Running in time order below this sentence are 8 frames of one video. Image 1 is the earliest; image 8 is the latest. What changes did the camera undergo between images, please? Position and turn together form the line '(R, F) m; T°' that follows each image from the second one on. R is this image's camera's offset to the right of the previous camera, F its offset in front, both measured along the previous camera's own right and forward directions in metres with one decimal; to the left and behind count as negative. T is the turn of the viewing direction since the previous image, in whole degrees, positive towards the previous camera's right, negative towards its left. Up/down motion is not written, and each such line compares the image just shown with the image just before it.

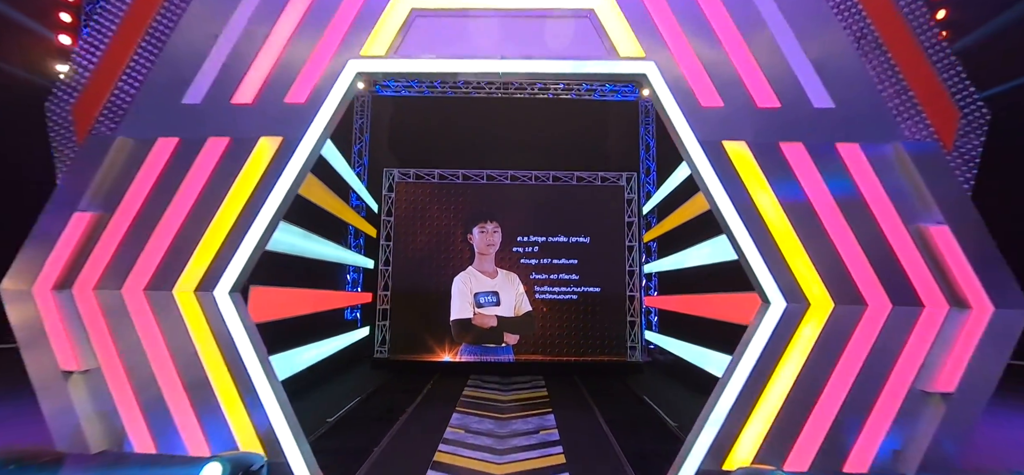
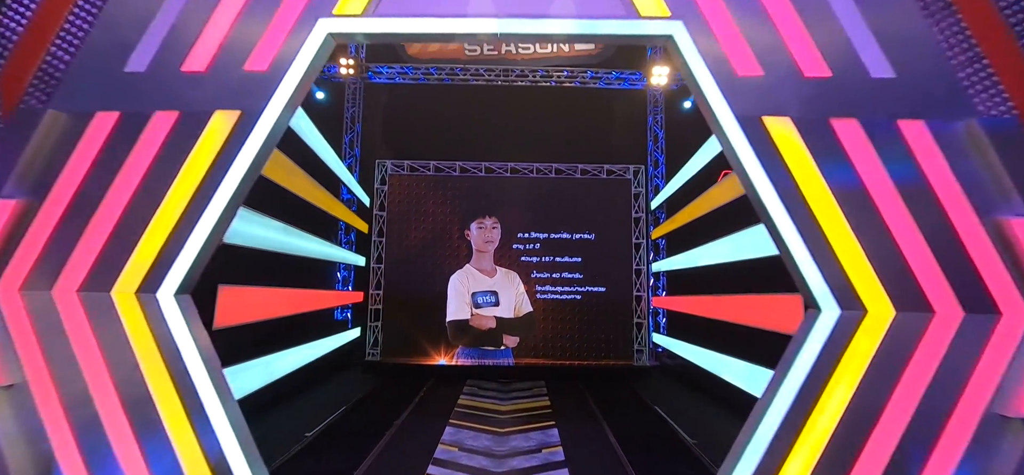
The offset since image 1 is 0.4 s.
(0.0, +0.4) m; 0°
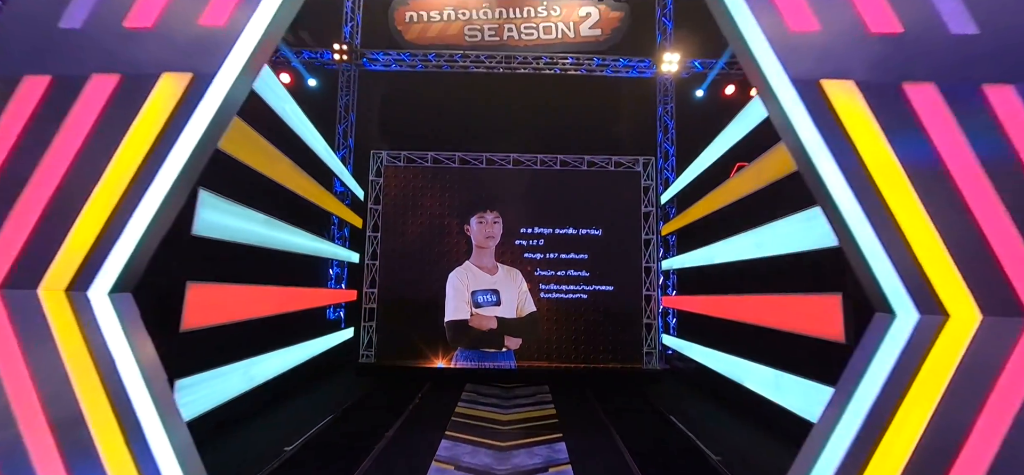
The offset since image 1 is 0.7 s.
(0.0, +0.4) m; 0°
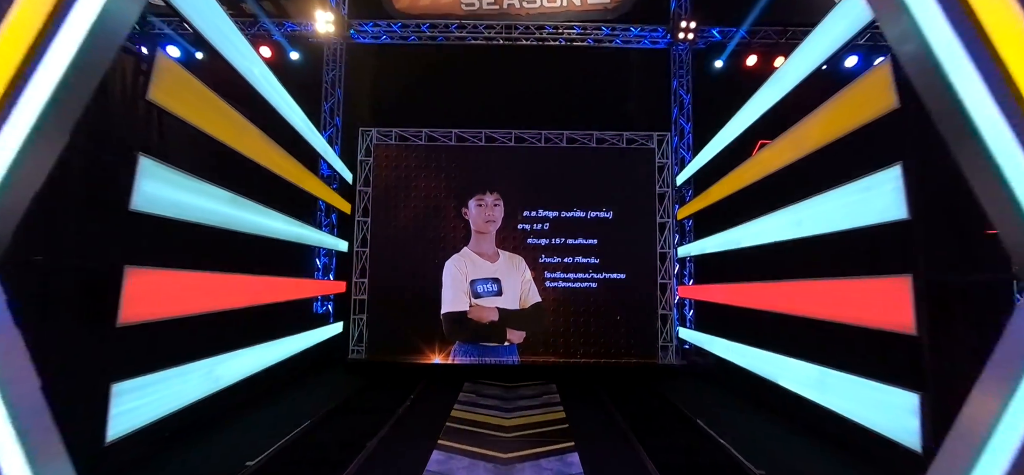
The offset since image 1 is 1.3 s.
(0.0, +0.5) m; 0°
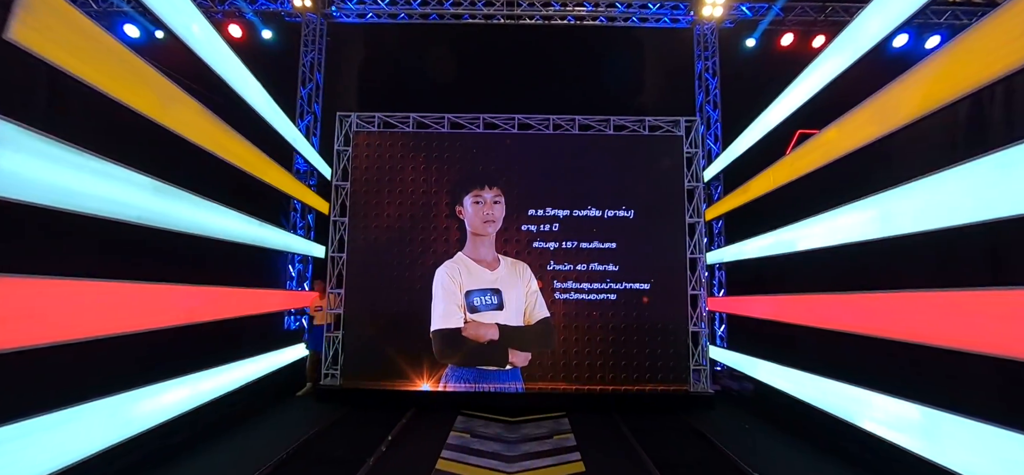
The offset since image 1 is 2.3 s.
(0.0, +0.8) m; 0°
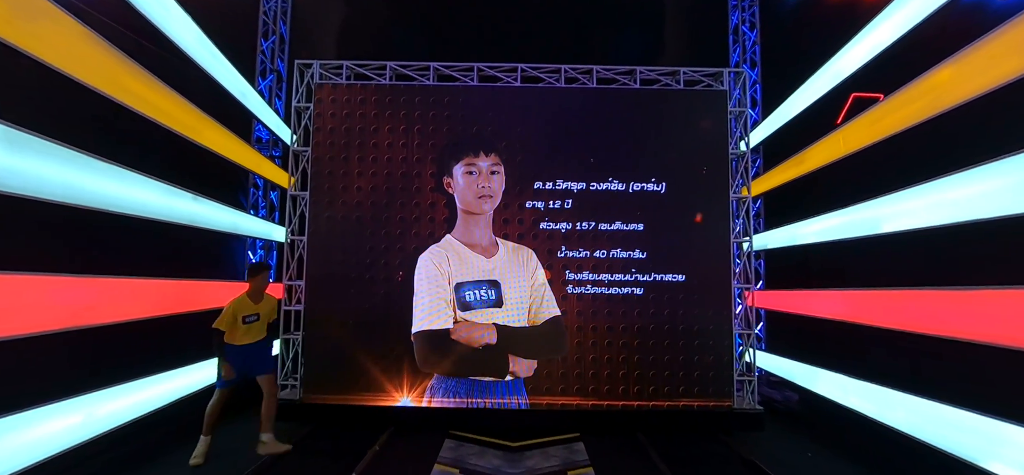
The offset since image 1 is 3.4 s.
(0.0, +0.9) m; 0°
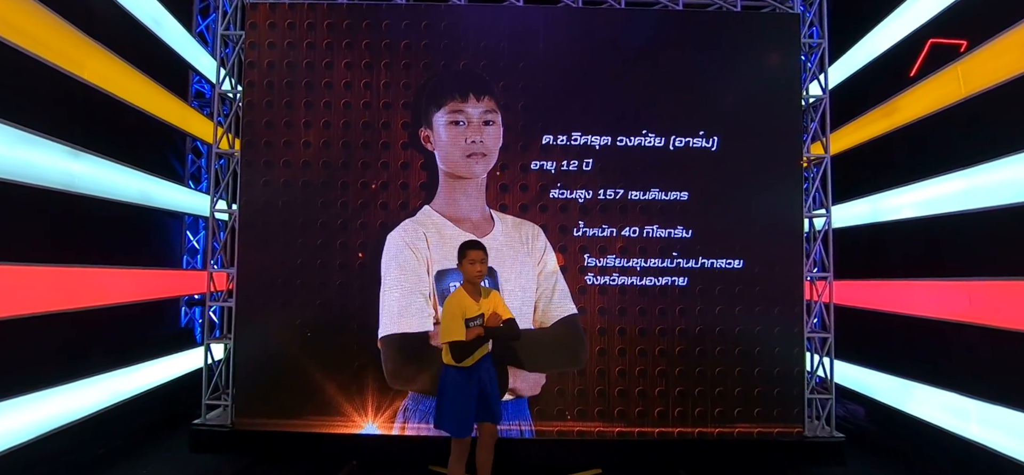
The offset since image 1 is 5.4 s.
(0.0, +0.9) m; 0°
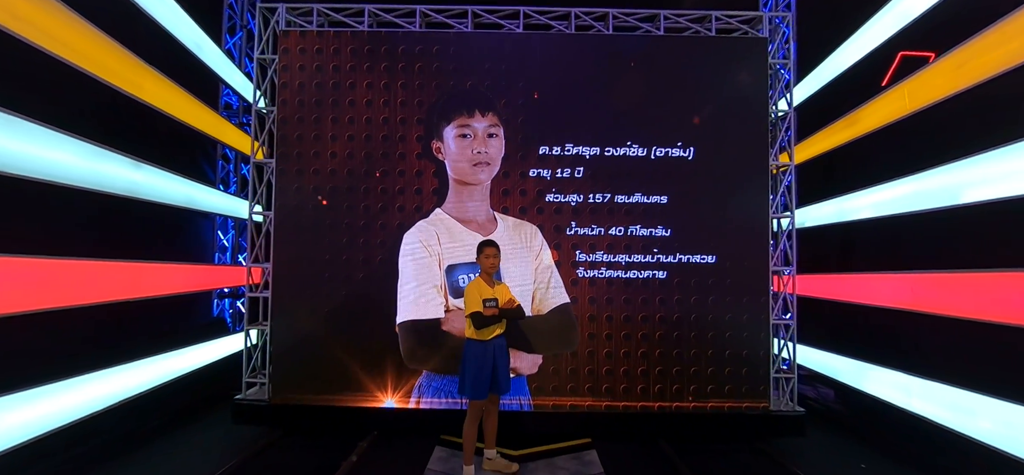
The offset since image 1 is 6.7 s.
(0.0, -0.4) m; 0°
